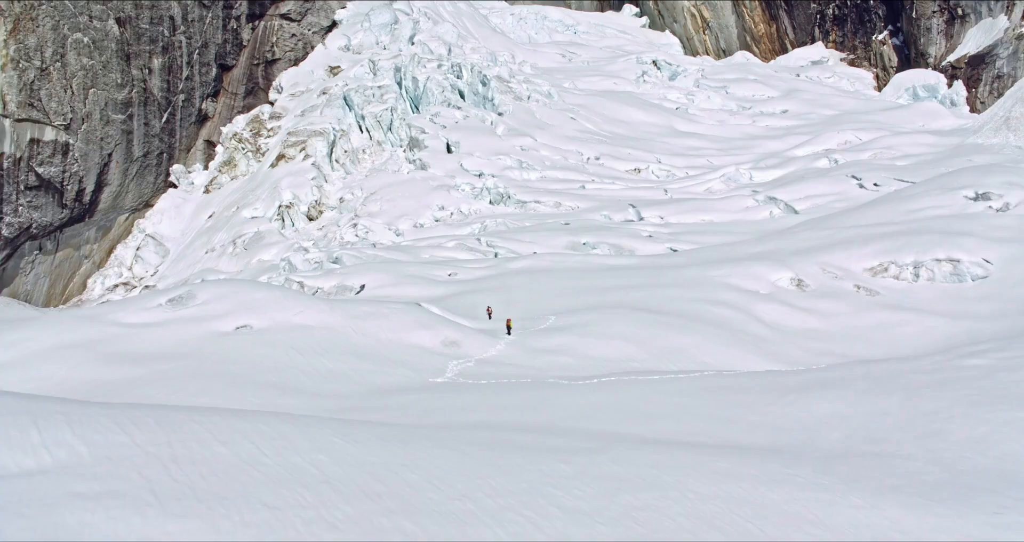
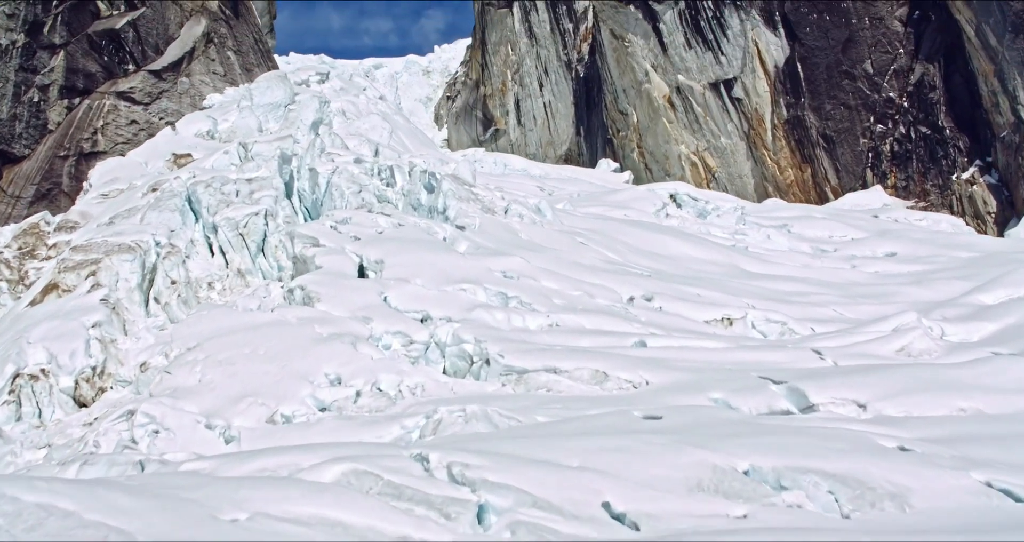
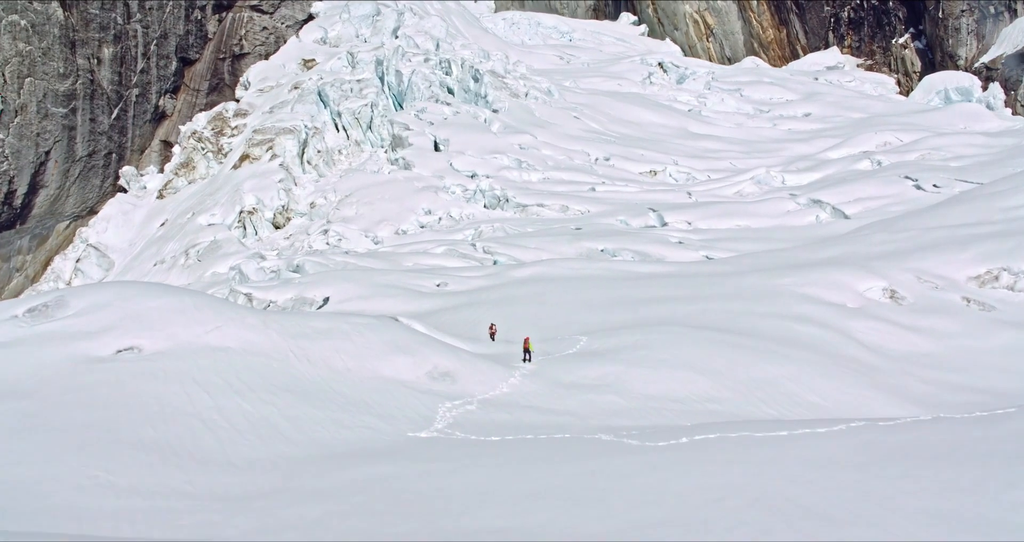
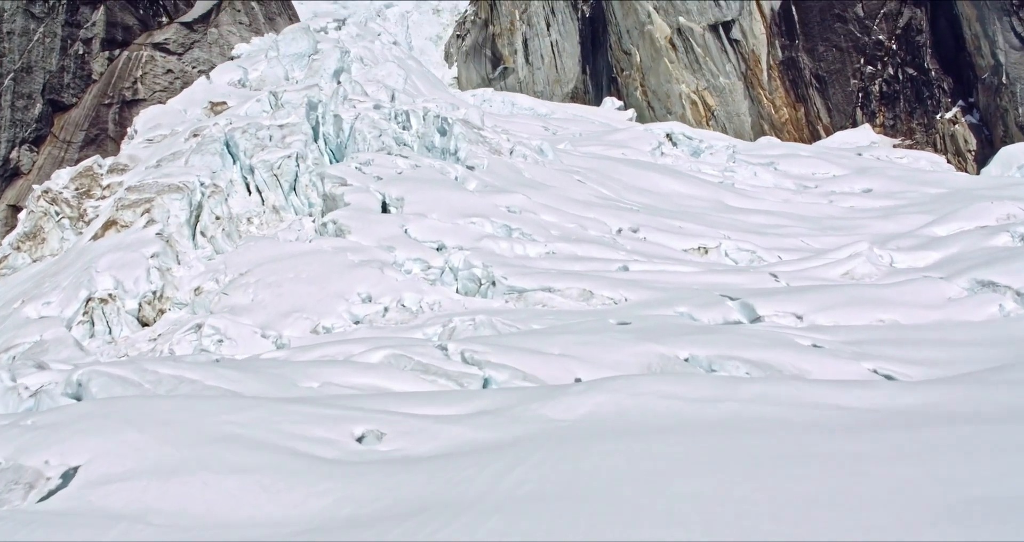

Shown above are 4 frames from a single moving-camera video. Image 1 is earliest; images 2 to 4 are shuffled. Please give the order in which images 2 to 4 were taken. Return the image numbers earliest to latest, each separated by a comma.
3, 4, 2
